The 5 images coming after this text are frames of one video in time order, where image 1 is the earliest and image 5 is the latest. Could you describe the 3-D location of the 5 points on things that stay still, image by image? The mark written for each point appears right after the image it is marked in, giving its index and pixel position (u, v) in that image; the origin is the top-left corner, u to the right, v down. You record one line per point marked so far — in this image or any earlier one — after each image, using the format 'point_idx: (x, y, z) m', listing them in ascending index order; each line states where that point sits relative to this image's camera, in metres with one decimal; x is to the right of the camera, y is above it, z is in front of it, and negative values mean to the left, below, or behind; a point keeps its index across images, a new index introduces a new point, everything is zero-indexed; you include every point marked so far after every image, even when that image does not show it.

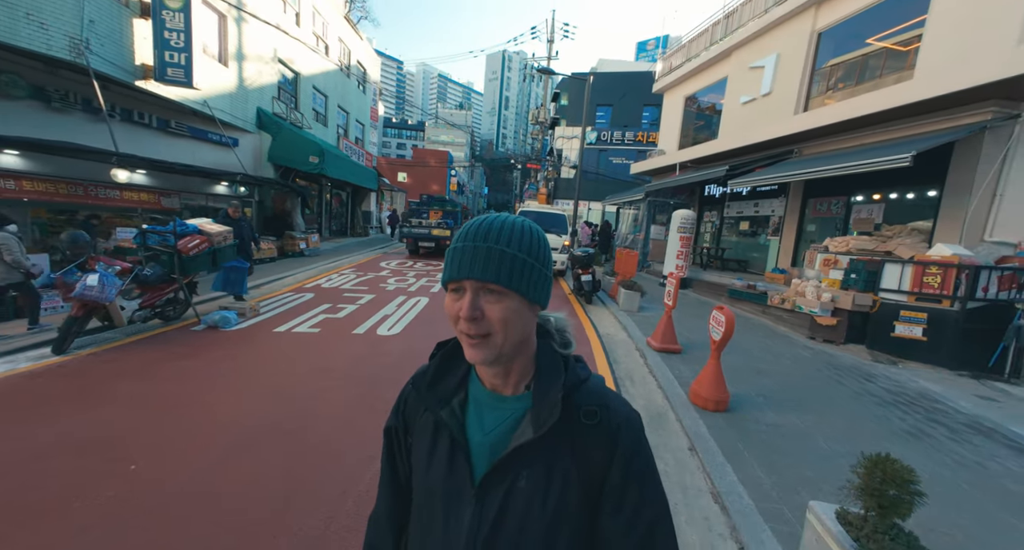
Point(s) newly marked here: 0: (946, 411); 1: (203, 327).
0: (+4.9, -1.5, +4.6) m
1: (-4.2, -0.7, +5.7) m
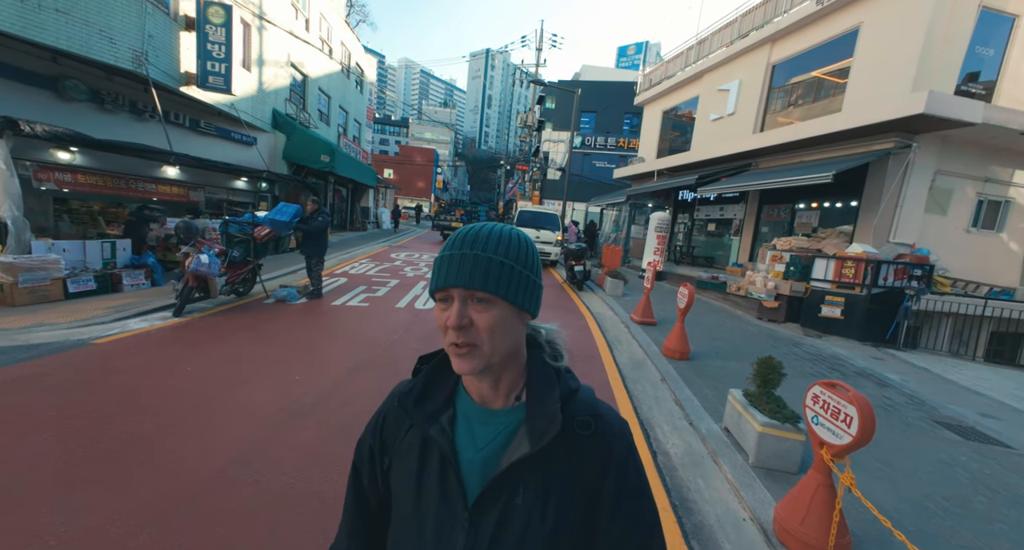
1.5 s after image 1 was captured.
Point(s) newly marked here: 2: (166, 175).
0: (+5.1, -1.4, +6.3) m
1: (-4.0, -0.4, +6.9) m
2: (-8.7, +2.5, +10.1) m
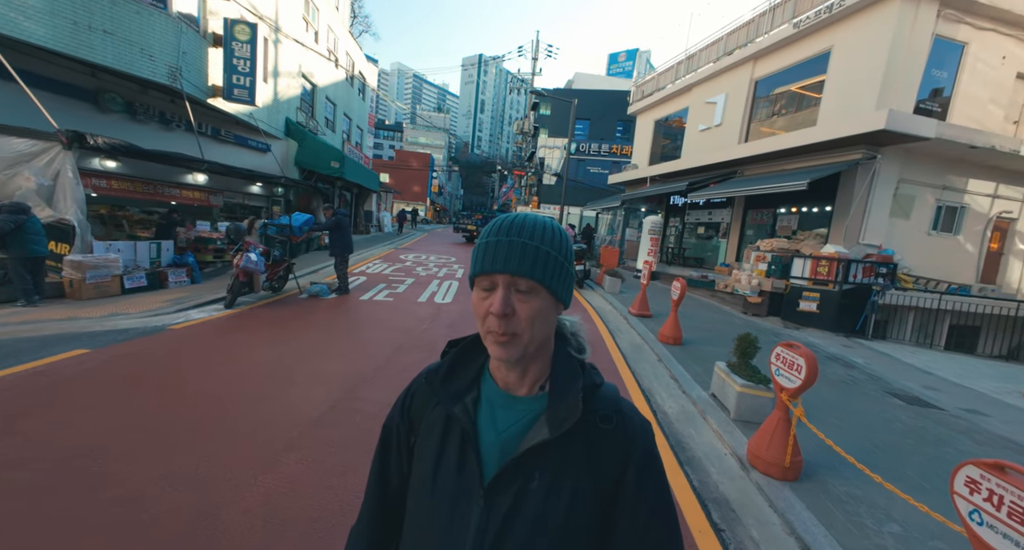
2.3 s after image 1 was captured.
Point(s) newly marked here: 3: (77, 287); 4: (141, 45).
0: (+5.3, -1.3, +7.1) m
1: (-3.8, -0.4, +7.6) m
2: (-8.5, +2.5, +10.7) m
3: (-6.6, -0.2, +6.2) m
4: (-7.8, +4.9, +8.7) m
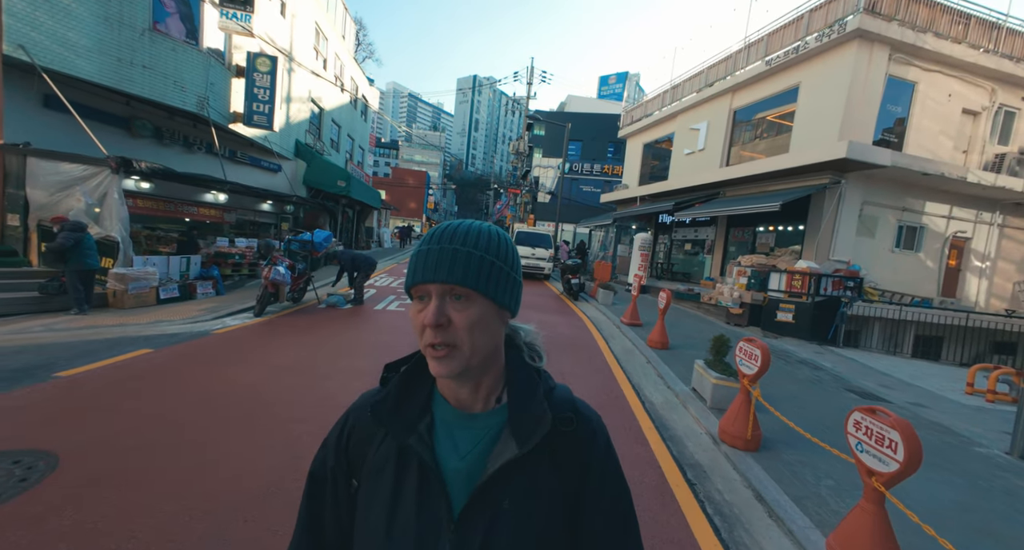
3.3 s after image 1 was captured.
0: (+5.4, -1.5, +7.9) m
1: (-3.8, -0.6, +8.3) m
2: (-8.5, +2.1, +11.4) m
3: (-6.6, -0.4, +6.9) m
4: (-7.8, +4.6, +9.5) m
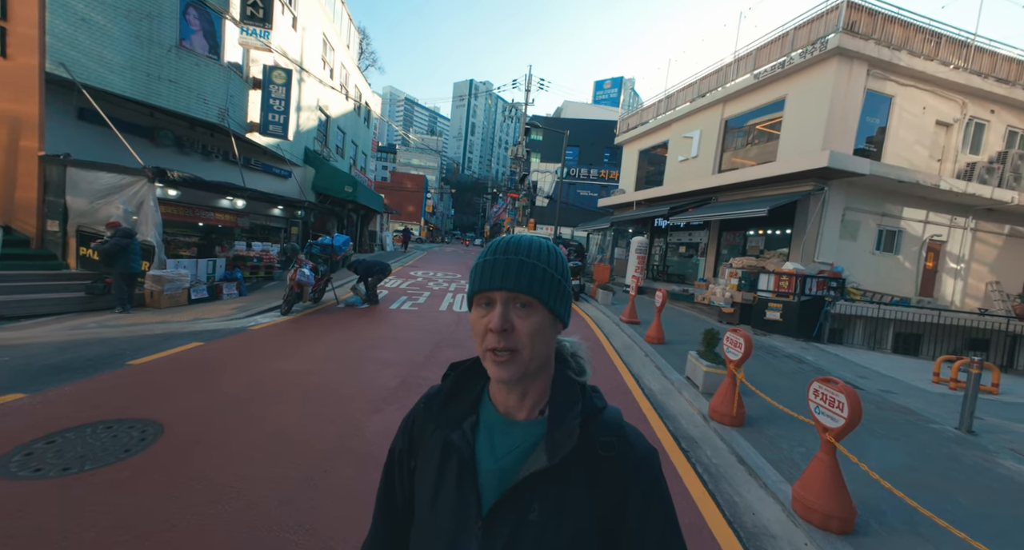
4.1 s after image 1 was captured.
0: (+5.5, -1.6, +8.6) m
1: (-3.6, -0.7, +8.8) m
2: (-8.4, +2.0, +11.9) m
3: (-6.4, -0.4, +7.4) m
4: (-7.7, +4.5, +10.0) m
